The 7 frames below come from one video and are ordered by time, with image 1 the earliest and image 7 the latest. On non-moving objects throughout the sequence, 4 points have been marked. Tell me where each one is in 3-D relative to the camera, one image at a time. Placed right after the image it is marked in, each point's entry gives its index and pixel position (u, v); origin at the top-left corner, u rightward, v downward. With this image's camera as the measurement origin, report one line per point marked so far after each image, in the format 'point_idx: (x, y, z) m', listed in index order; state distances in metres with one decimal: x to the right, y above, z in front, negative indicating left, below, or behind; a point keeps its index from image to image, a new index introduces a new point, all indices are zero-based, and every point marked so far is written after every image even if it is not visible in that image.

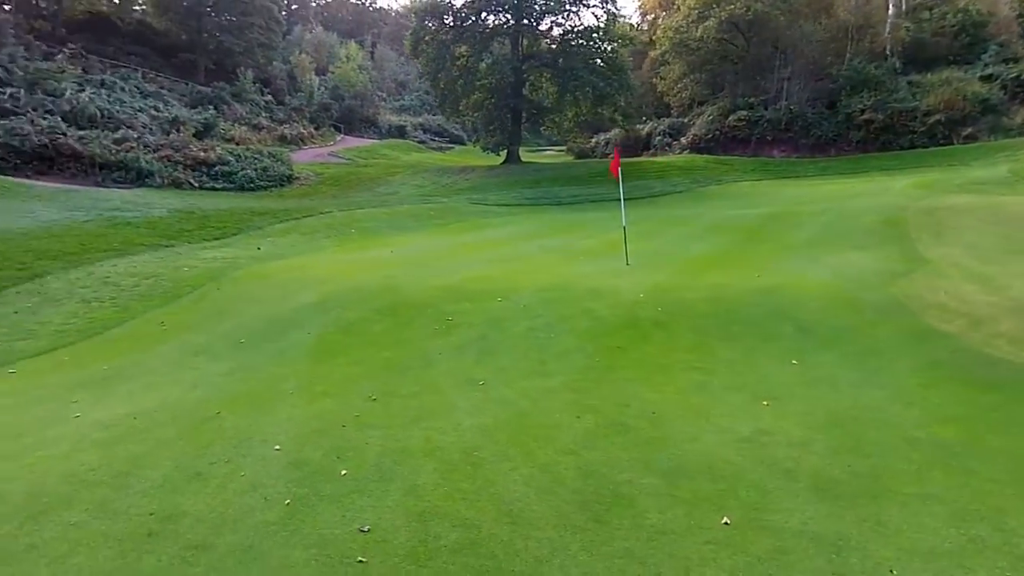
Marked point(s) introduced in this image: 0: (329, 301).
0: (-3.0, -0.2, +10.1) m
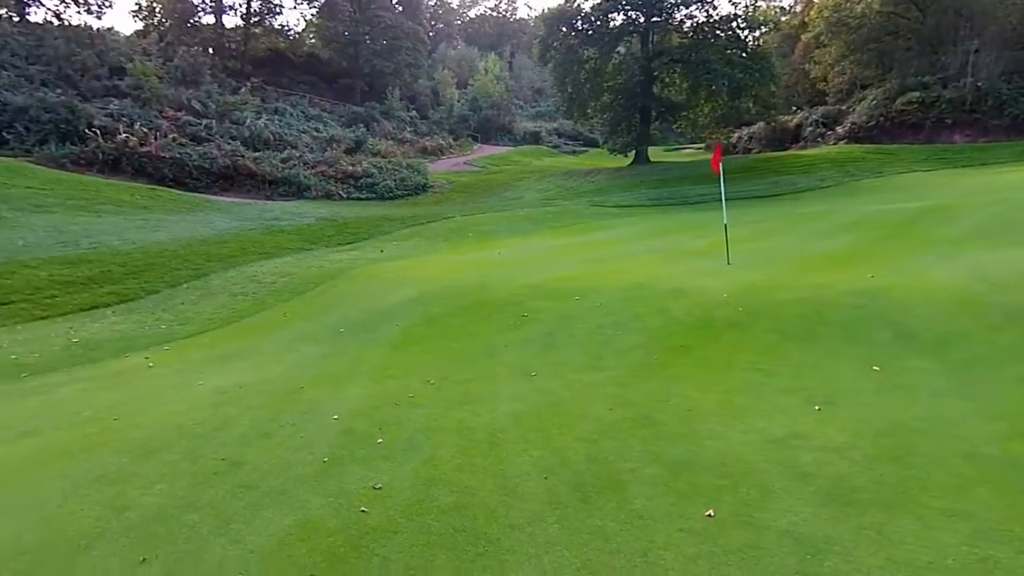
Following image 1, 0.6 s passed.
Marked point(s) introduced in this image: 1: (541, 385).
0: (-1.6, -0.2, +11.1) m
1: (+0.3, -1.1, +6.8) m
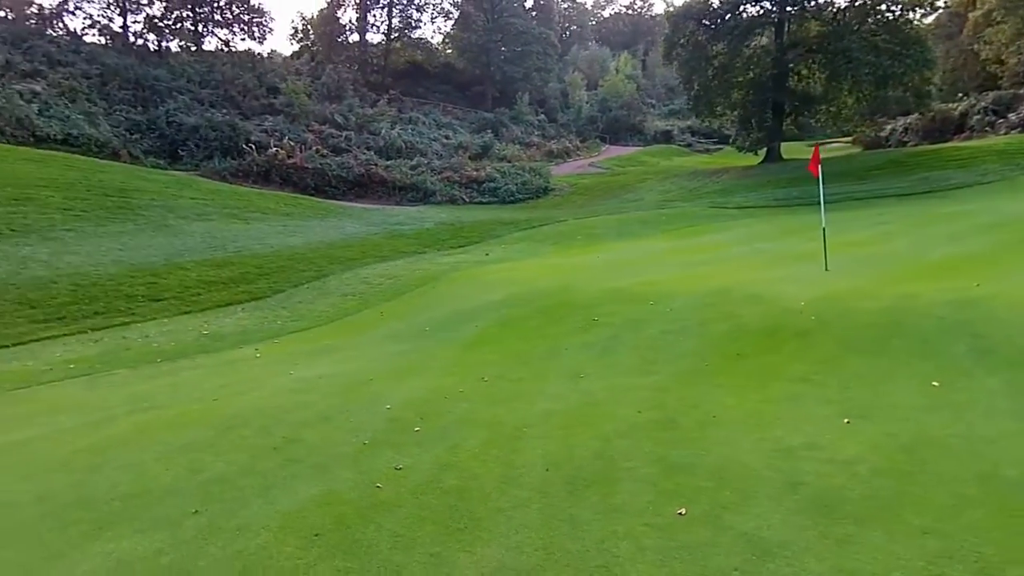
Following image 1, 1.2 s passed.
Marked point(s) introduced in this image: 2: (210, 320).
0: (-0.1, -0.2, +11.7) m
1: (+0.8, -1.1, +7.1) m
2: (-5.9, -0.6, +12.0) m
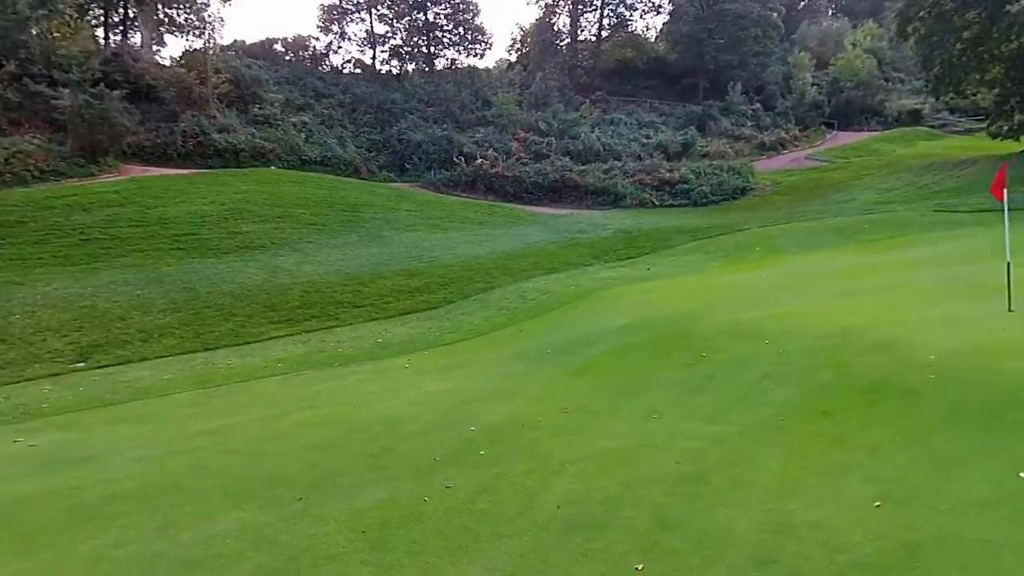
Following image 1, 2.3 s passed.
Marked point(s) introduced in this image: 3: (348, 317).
0: (+2.4, -0.7, +12.3) m
1: (+1.7, -1.7, +7.7) m
2: (-3.0, -1.0, +14.6) m
3: (-4.3, -0.8, +16.0) m
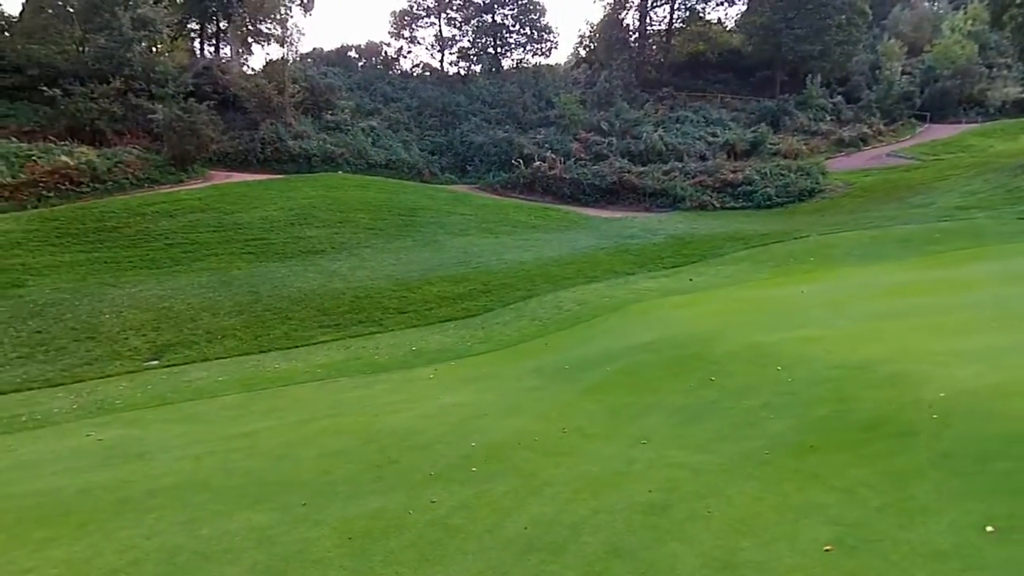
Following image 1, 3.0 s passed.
0: (+2.9, -1.1, +12.5) m
1: (+1.6, -2.2, +8.1) m
2: (-2.2, -1.2, +15.4) m
3: (-3.4, -1.0, +16.9) m
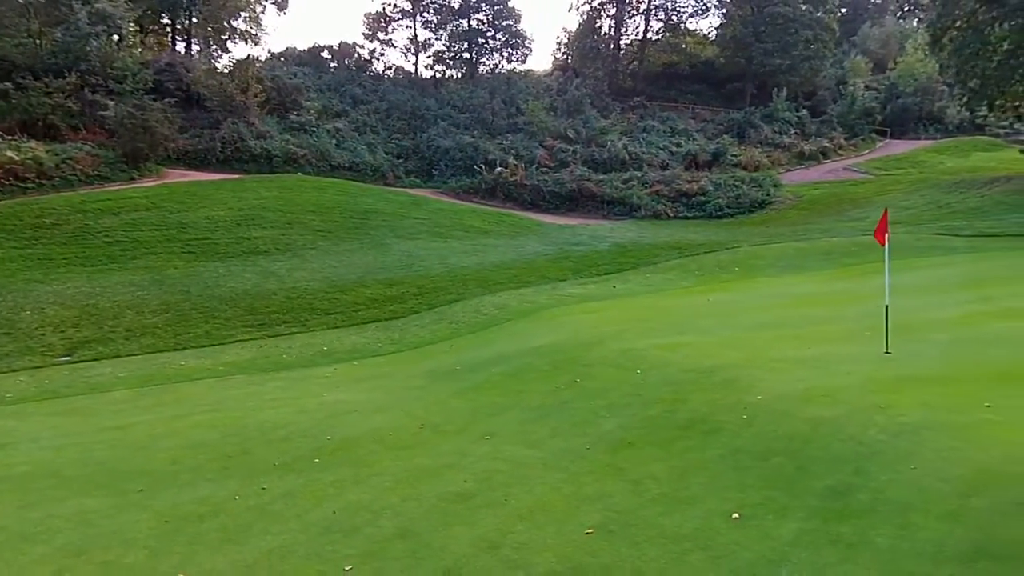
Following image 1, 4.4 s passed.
0: (+0.7, -1.3, +13.1) m
1: (-0.5, -2.2, +8.6) m
2: (-4.4, -1.3, +16.0) m
3: (-5.6, -1.0, +17.5) m
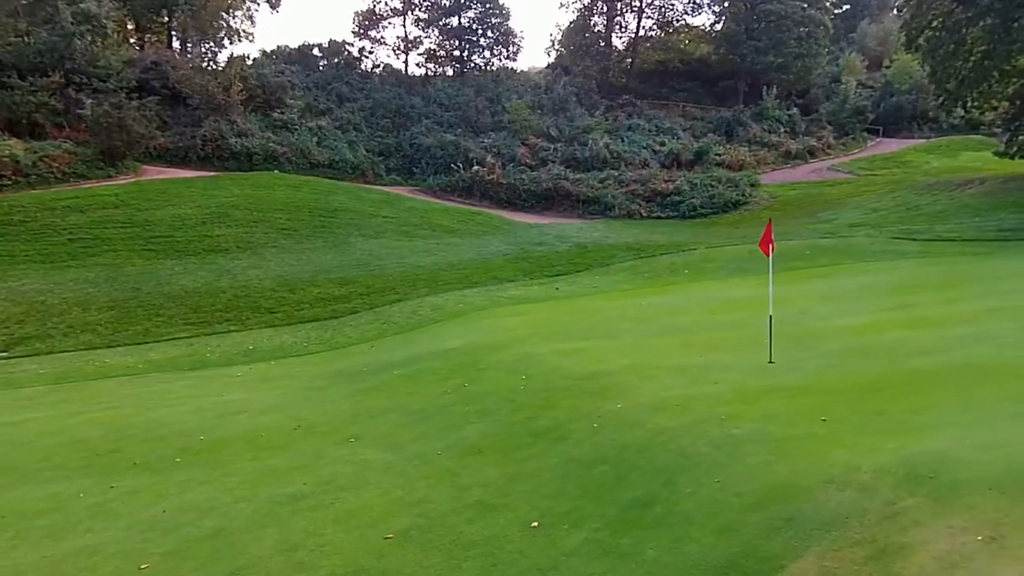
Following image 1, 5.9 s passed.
0: (-1.2, -1.3, +13.4) m
1: (-2.6, -2.4, +8.9) m
2: (-6.3, -1.3, +16.3) m
3: (-7.4, -1.0, +17.8) m
